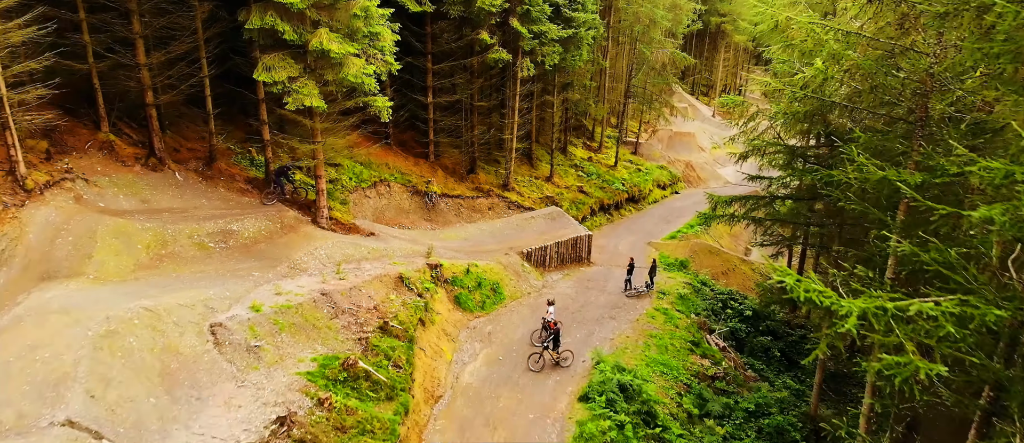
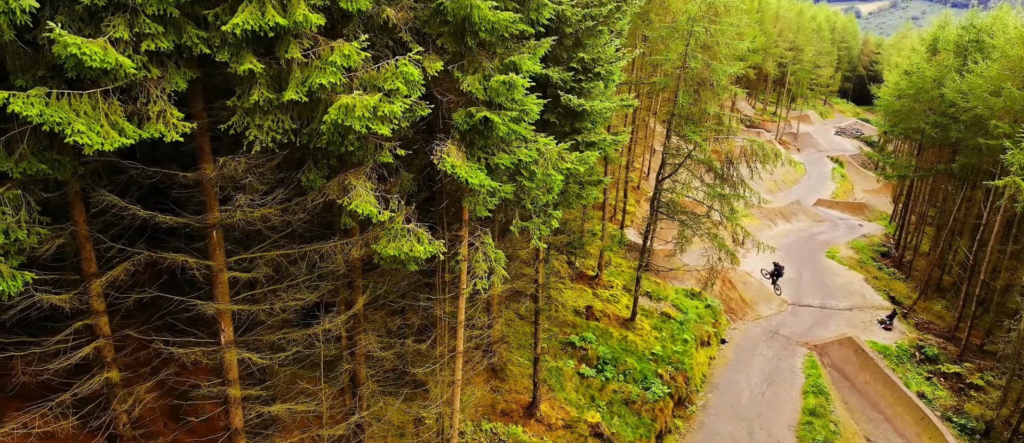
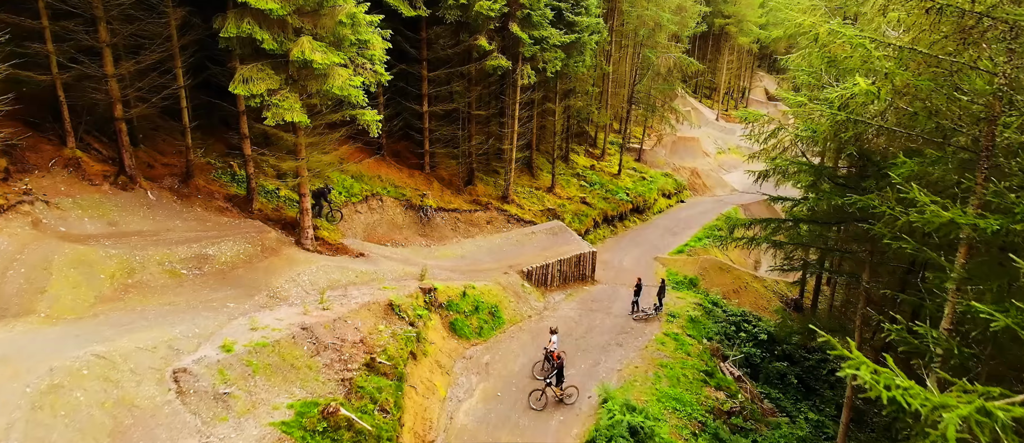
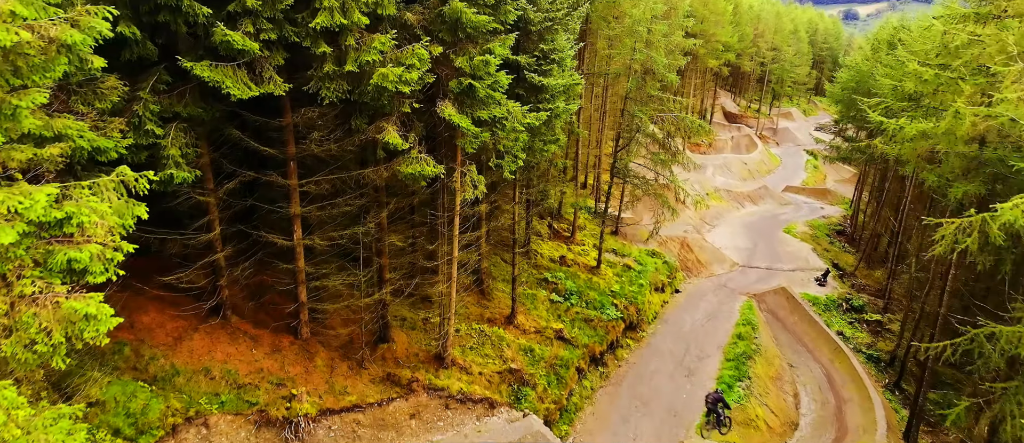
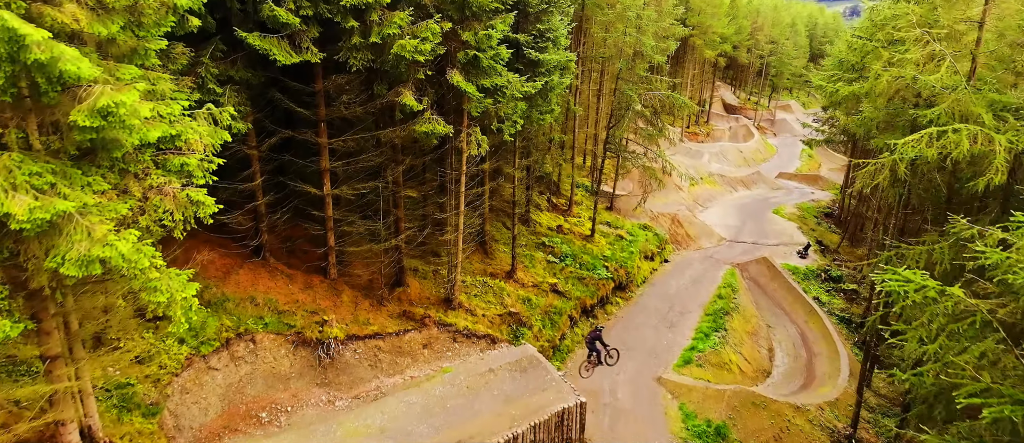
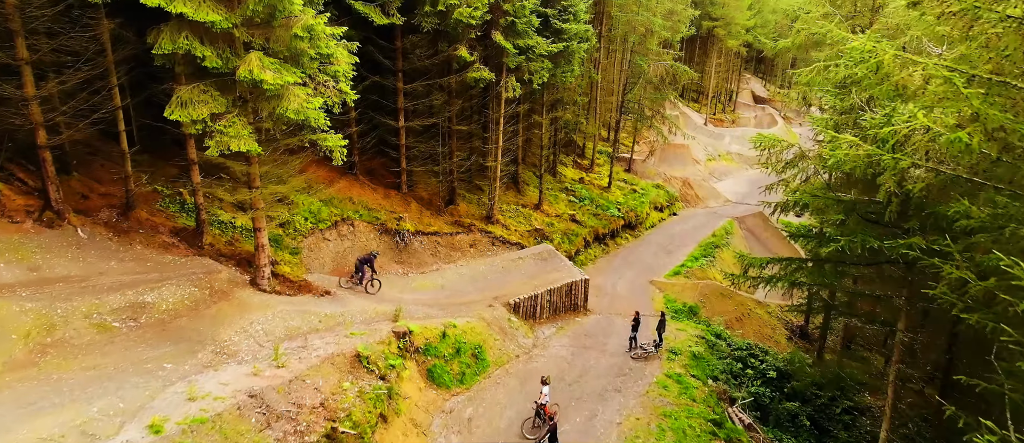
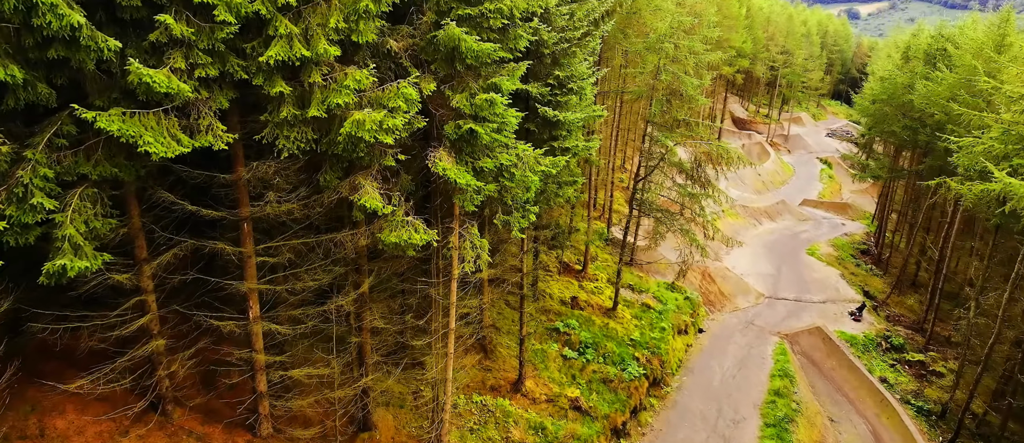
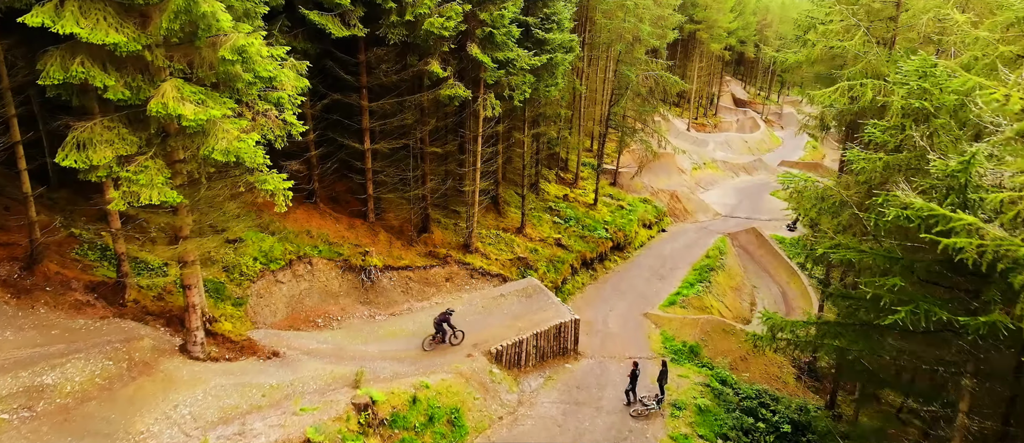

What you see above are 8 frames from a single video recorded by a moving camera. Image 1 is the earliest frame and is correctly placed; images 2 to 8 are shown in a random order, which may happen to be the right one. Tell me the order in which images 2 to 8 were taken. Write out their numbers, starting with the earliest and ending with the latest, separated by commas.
3, 6, 8, 5, 4, 7, 2
